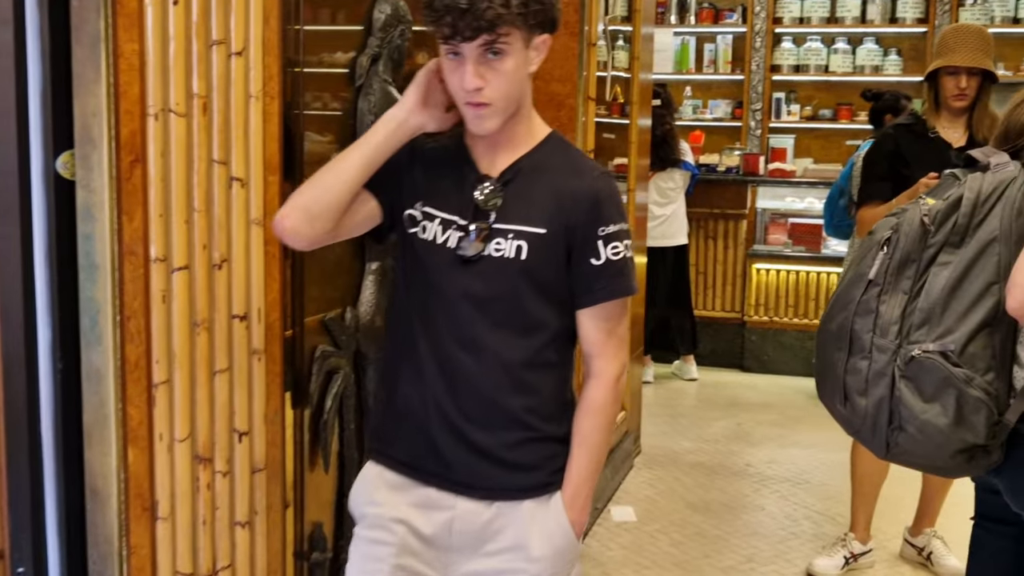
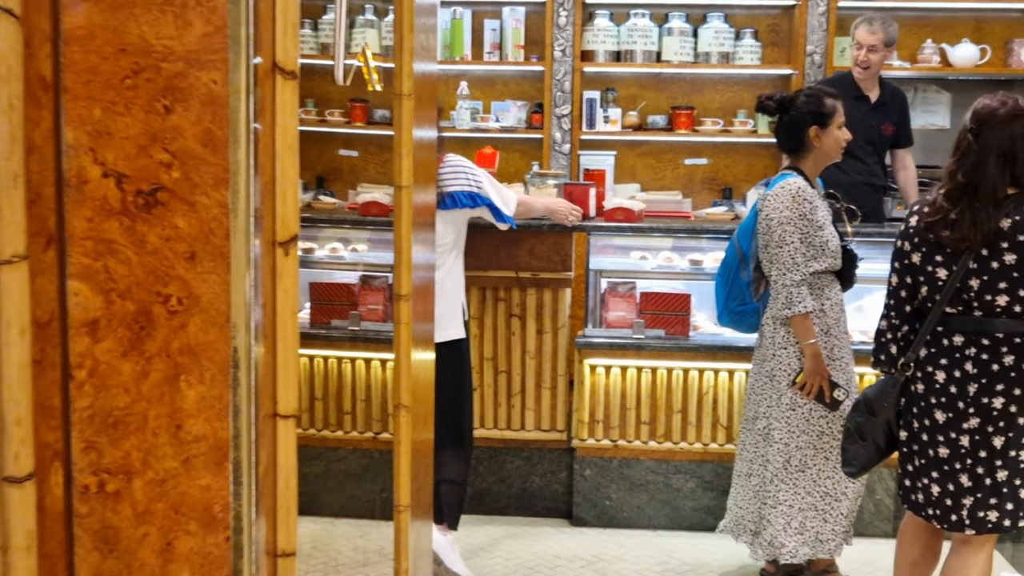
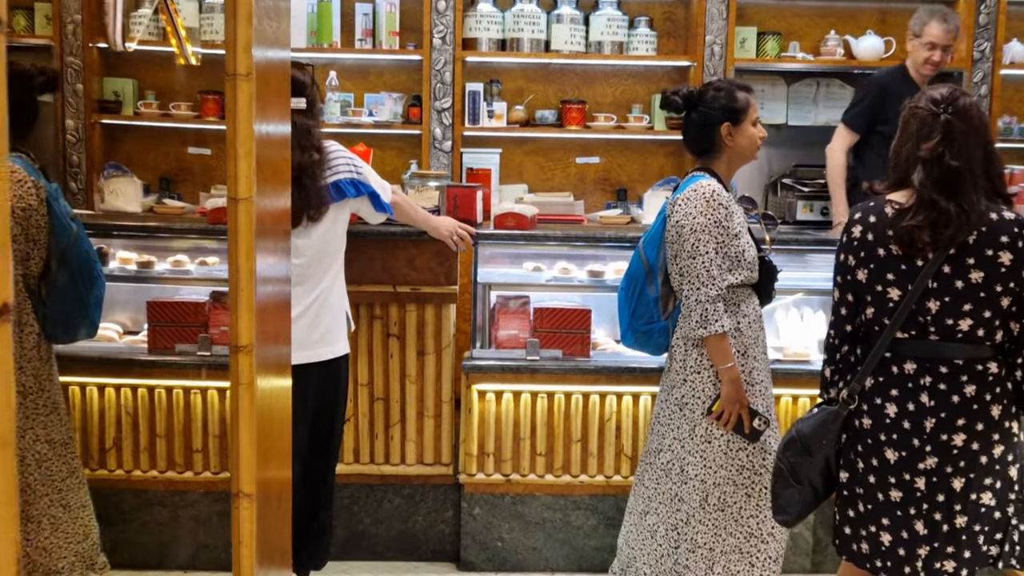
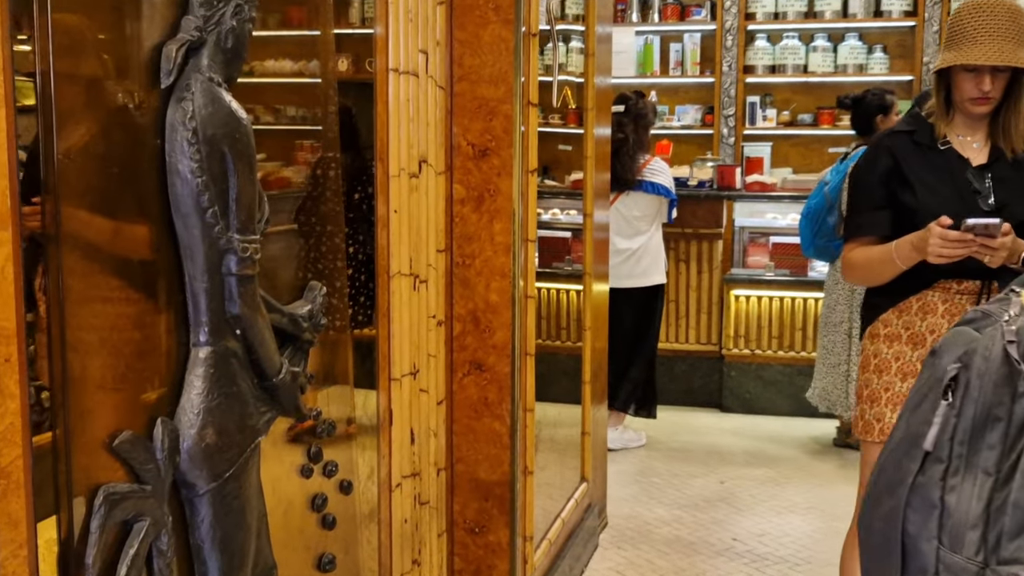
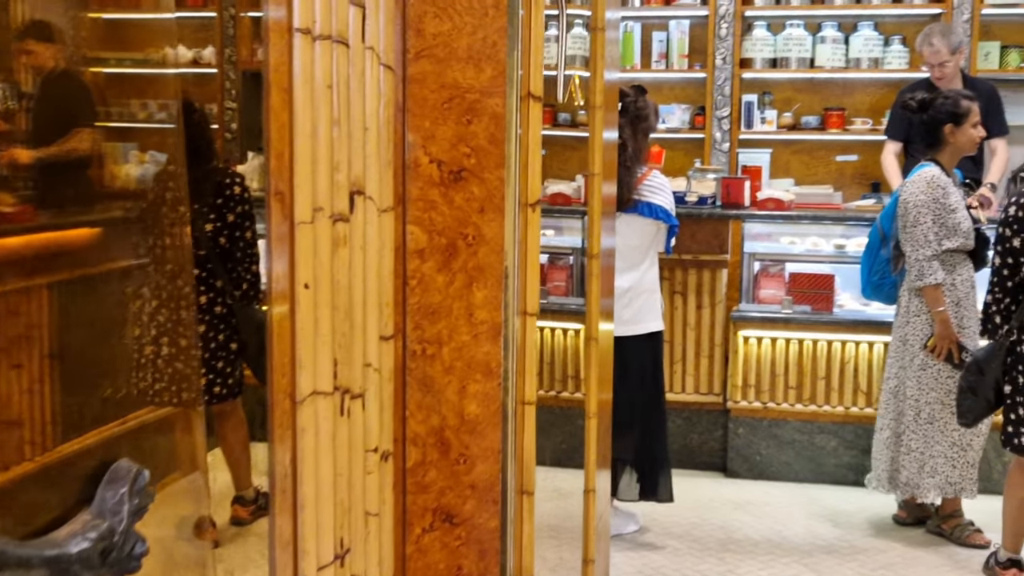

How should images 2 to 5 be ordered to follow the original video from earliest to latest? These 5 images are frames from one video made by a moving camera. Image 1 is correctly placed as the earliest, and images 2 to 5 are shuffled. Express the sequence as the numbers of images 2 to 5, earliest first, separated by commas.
4, 5, 2, 3
